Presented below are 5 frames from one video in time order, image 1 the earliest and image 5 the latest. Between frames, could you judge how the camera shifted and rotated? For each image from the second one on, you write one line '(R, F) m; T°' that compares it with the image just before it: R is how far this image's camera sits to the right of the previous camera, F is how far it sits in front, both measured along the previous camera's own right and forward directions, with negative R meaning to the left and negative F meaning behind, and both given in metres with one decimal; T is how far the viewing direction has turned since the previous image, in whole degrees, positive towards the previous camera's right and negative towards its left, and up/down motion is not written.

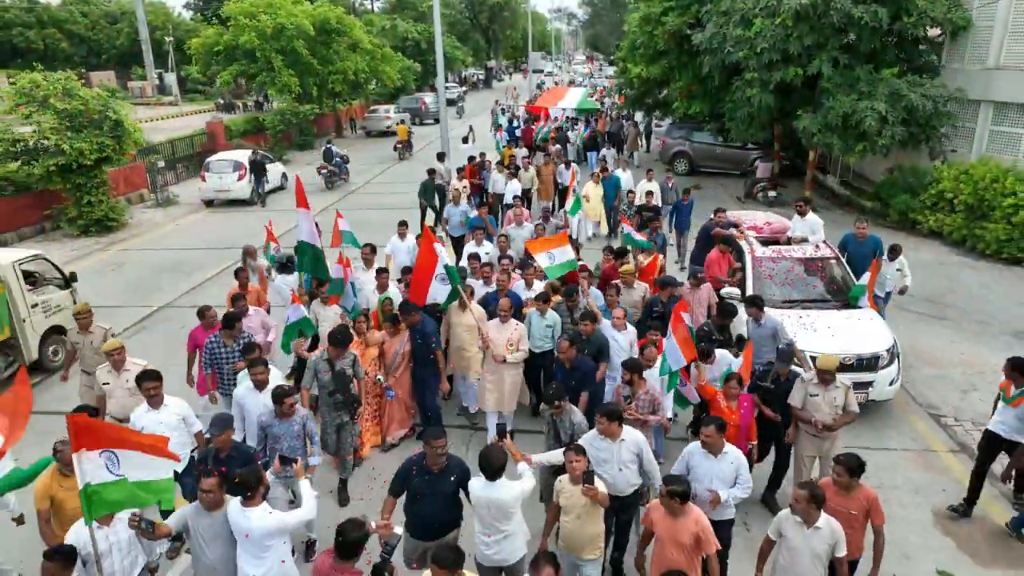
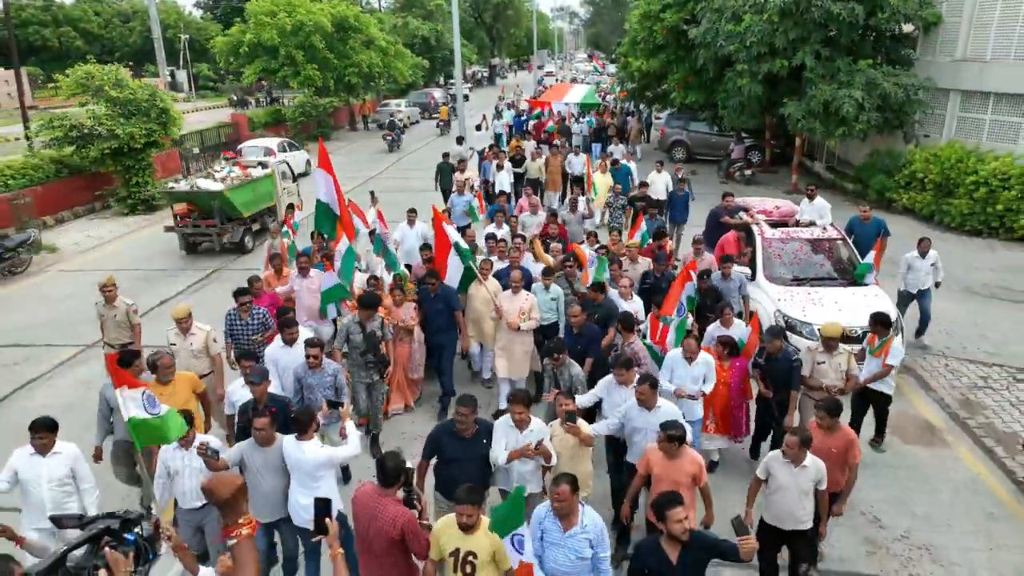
(-0.1, -0.8) m; 0°
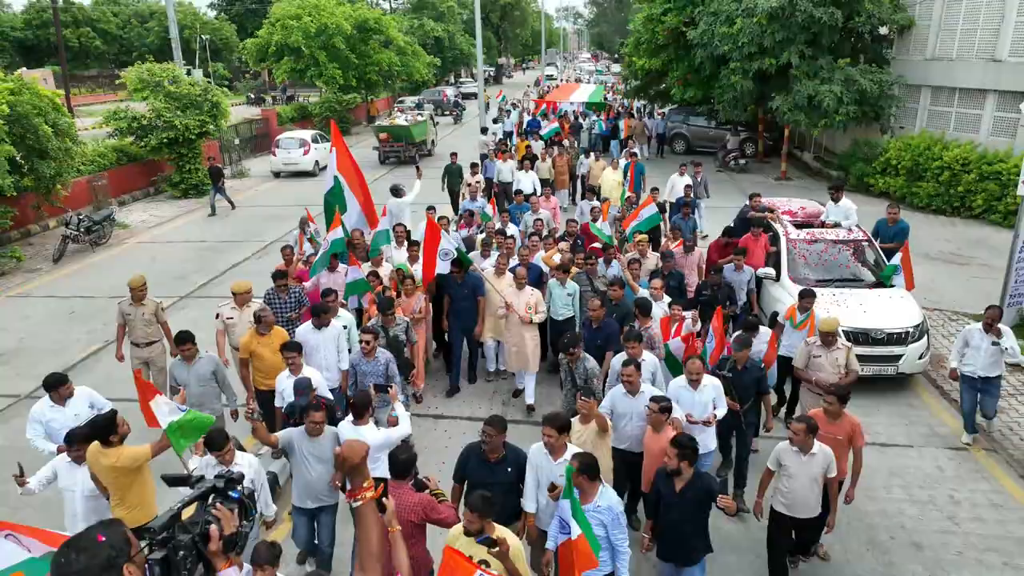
(-0.2, -1.1) m; 0°
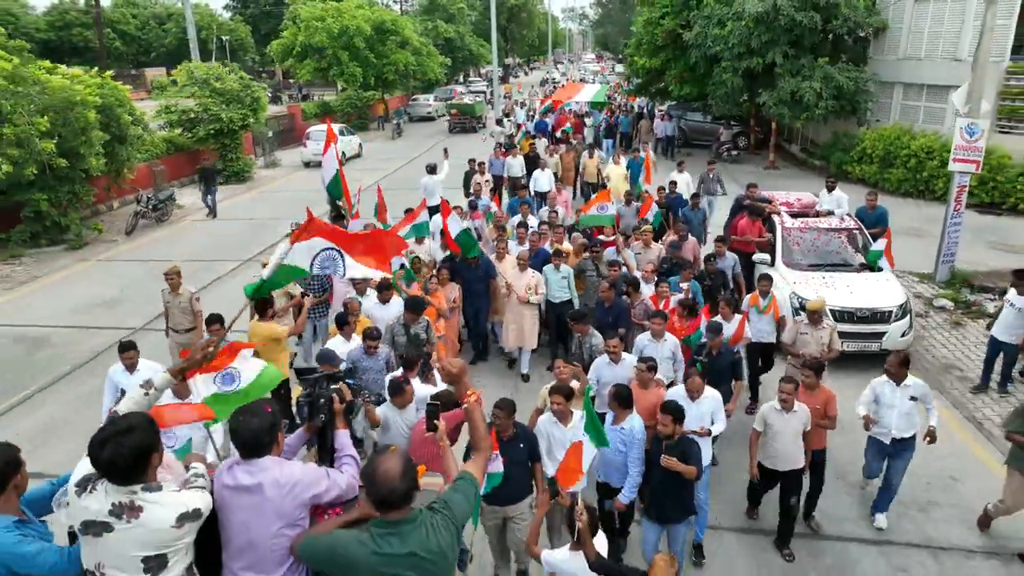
(-0.1, -1.1) m; 0°
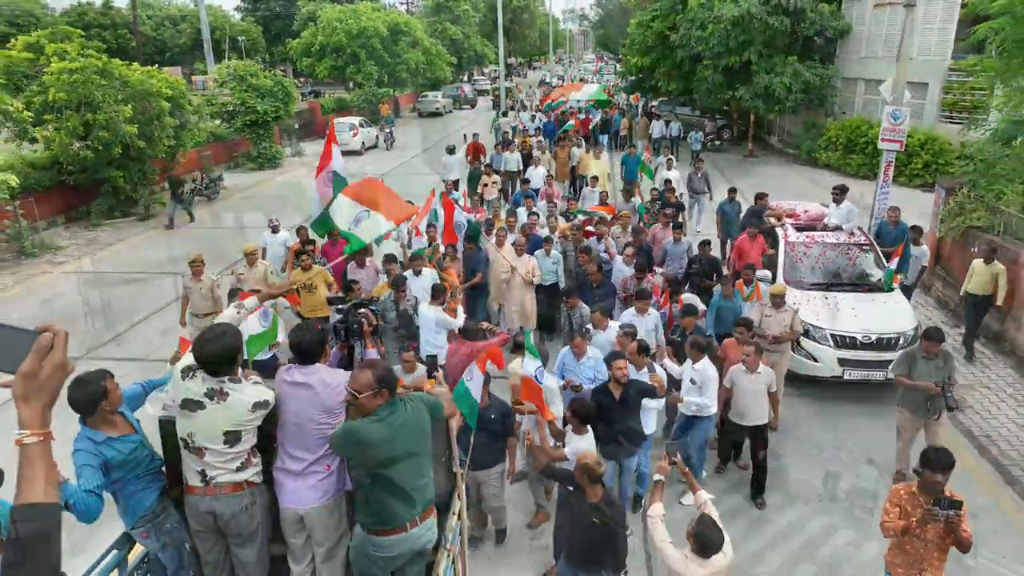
(-0.1, -1.4) m; 0°
